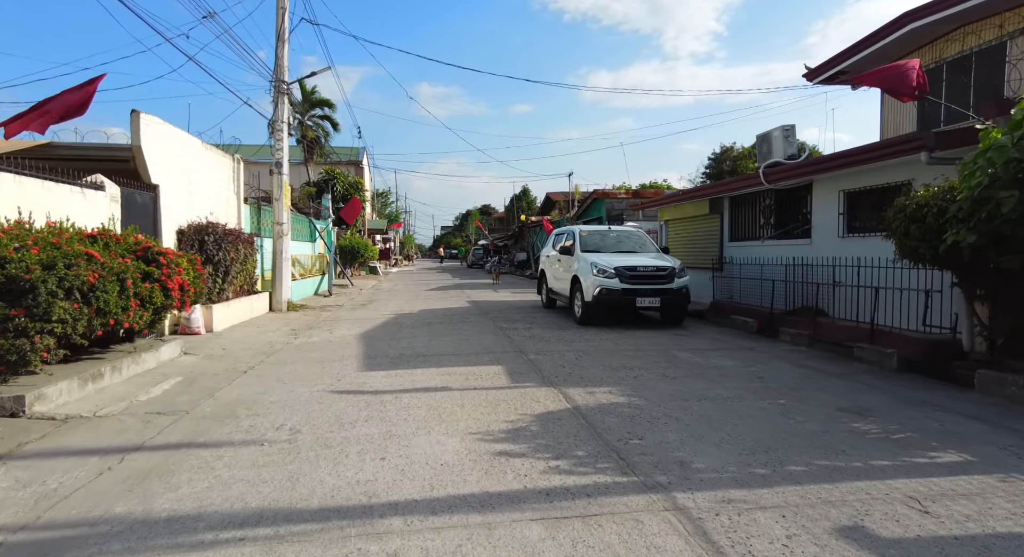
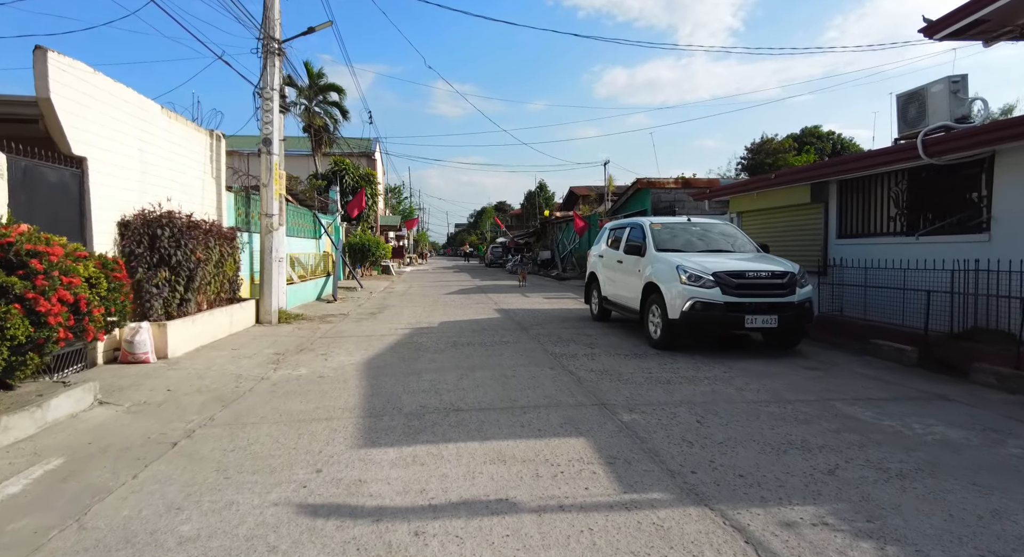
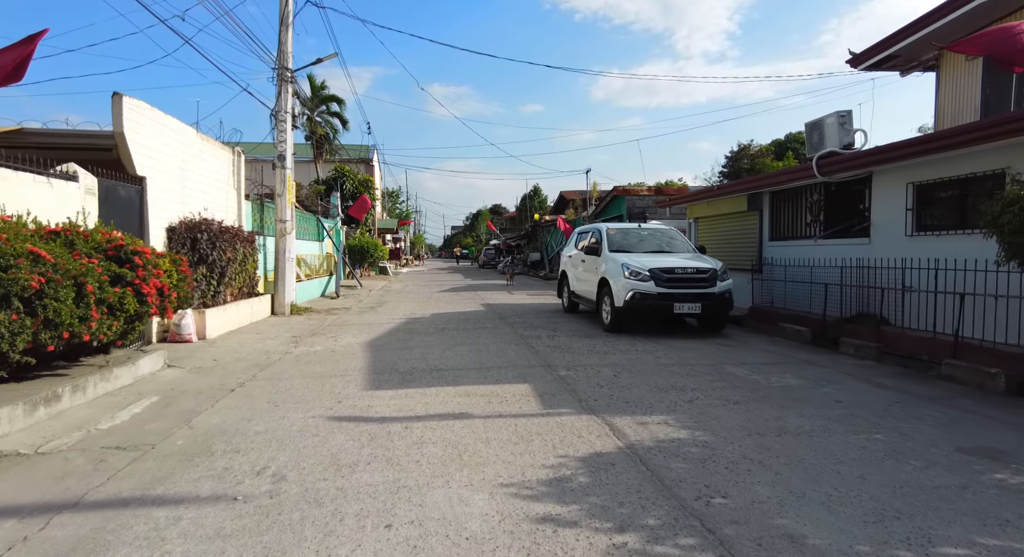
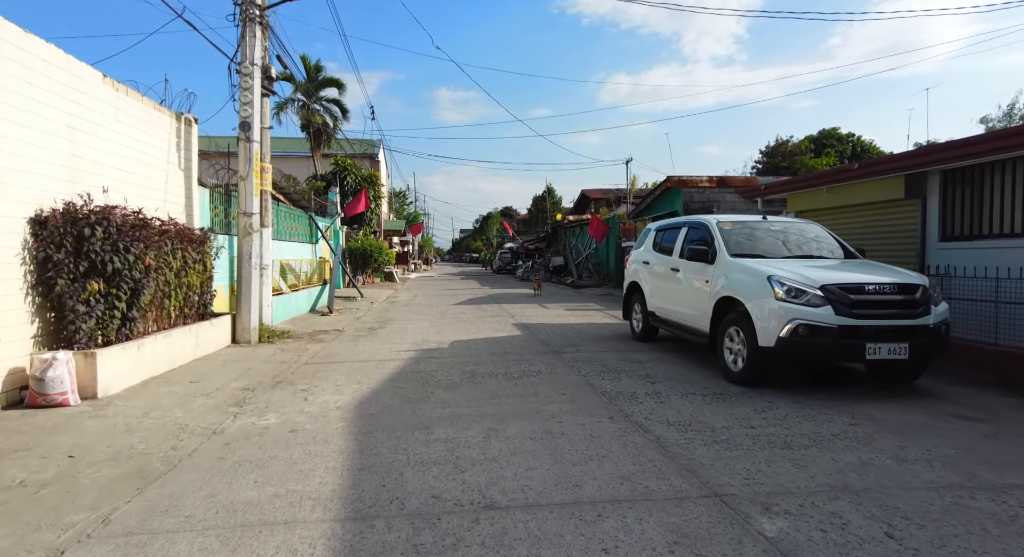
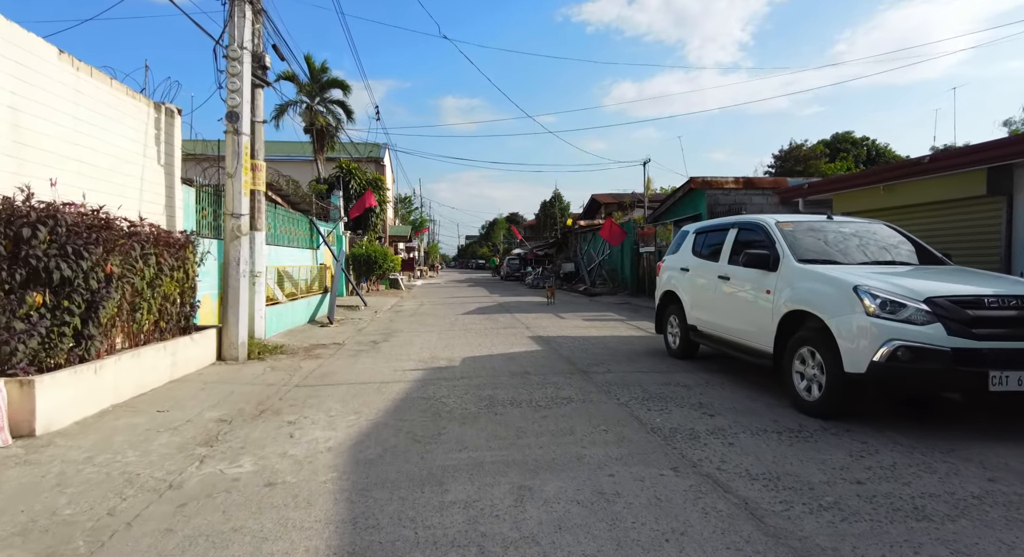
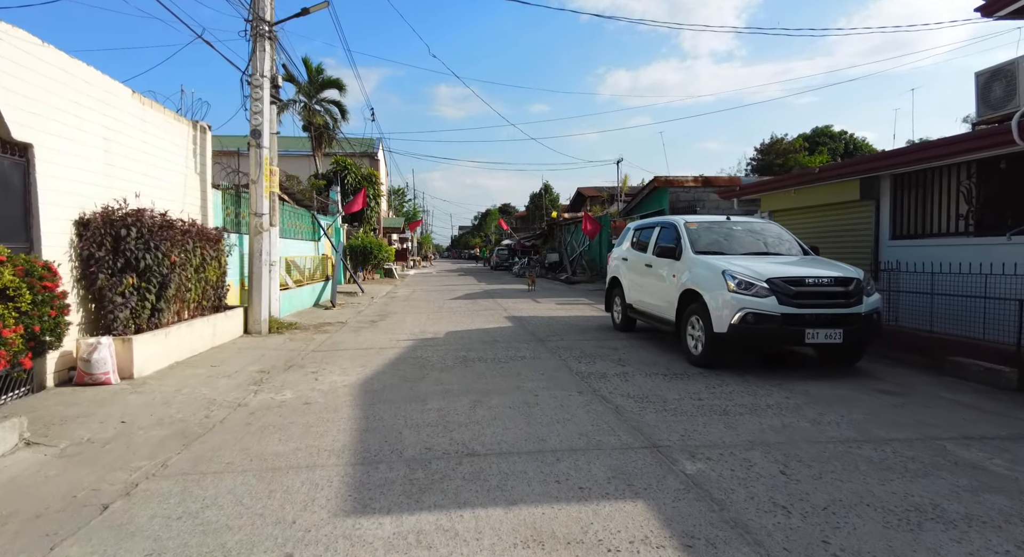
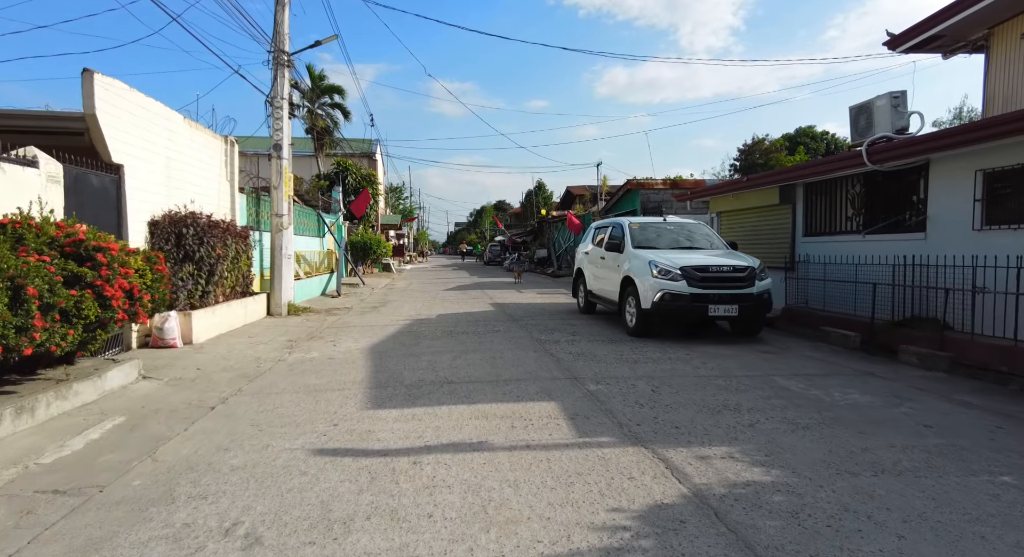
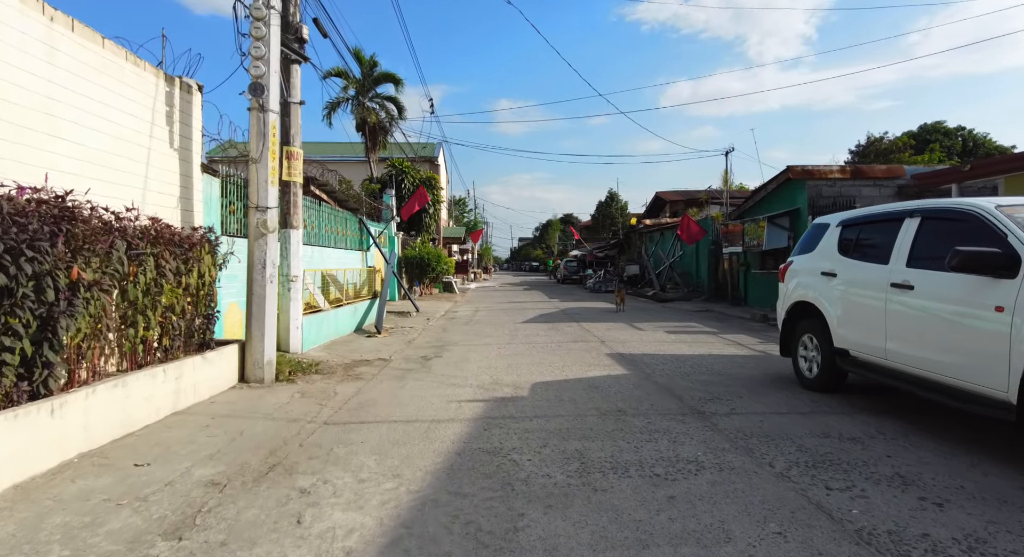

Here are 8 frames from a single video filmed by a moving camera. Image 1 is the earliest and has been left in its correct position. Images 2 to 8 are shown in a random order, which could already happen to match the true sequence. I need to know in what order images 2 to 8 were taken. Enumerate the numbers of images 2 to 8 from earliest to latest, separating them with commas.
3, 7, 2, 6, 4, 5, 8
